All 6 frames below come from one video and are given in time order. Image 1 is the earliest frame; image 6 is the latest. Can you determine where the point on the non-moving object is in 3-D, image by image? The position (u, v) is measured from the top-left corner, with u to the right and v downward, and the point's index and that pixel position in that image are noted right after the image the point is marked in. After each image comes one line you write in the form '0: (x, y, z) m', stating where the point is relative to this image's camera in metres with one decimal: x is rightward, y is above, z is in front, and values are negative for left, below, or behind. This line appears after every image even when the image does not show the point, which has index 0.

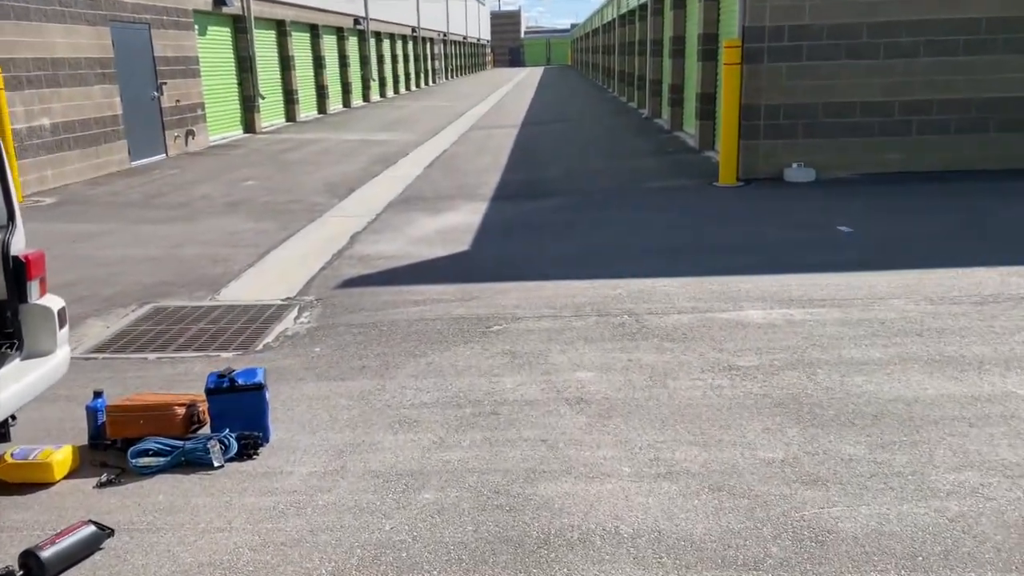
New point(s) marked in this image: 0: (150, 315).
0: (-3.1, -0.2, +7.4) m
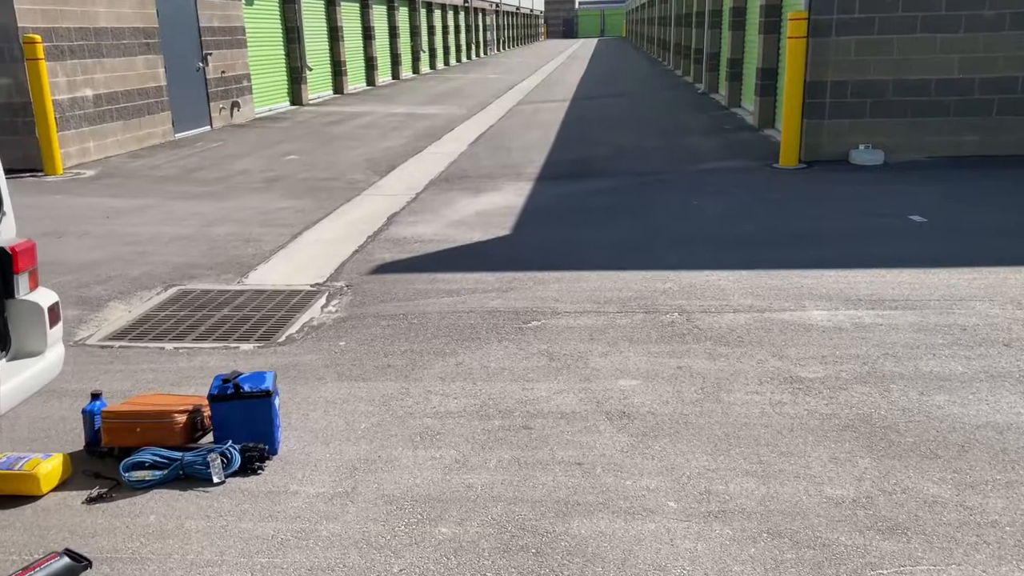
0: (-2.8, -0.1, +7.1) m
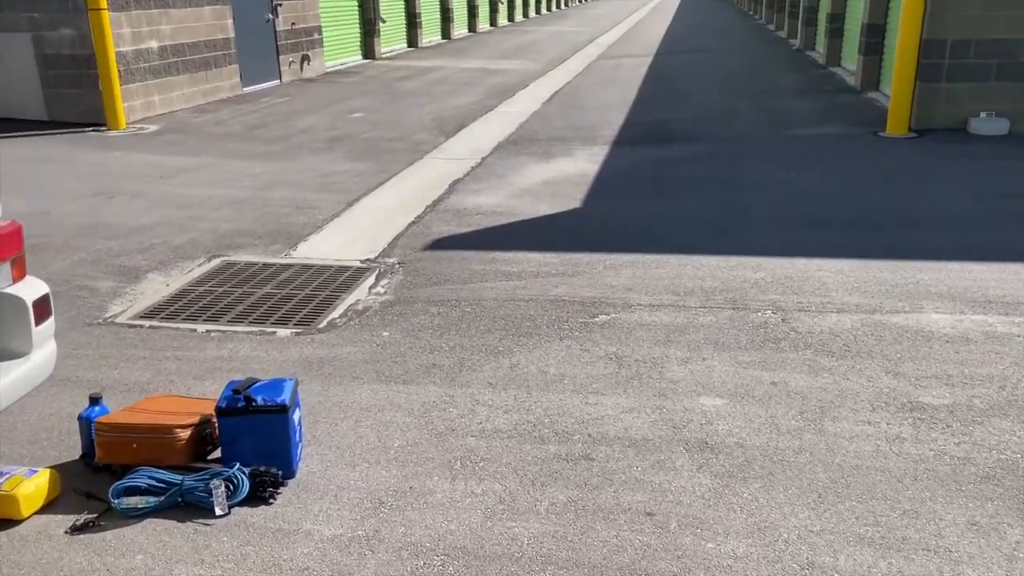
0: (-2.3, +0.1, +6.6) m
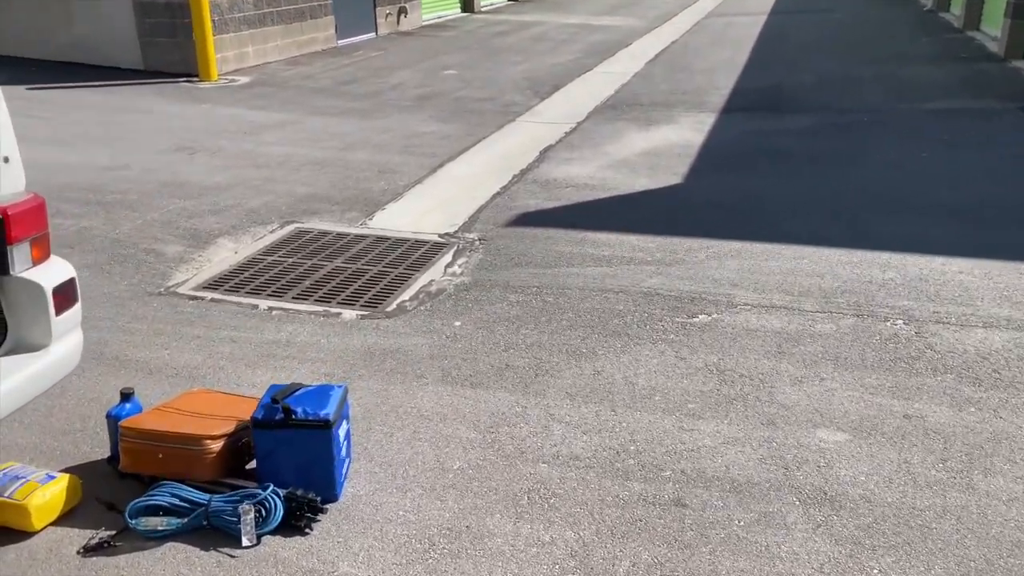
0: (-1.6, +0.4, +6.2) m
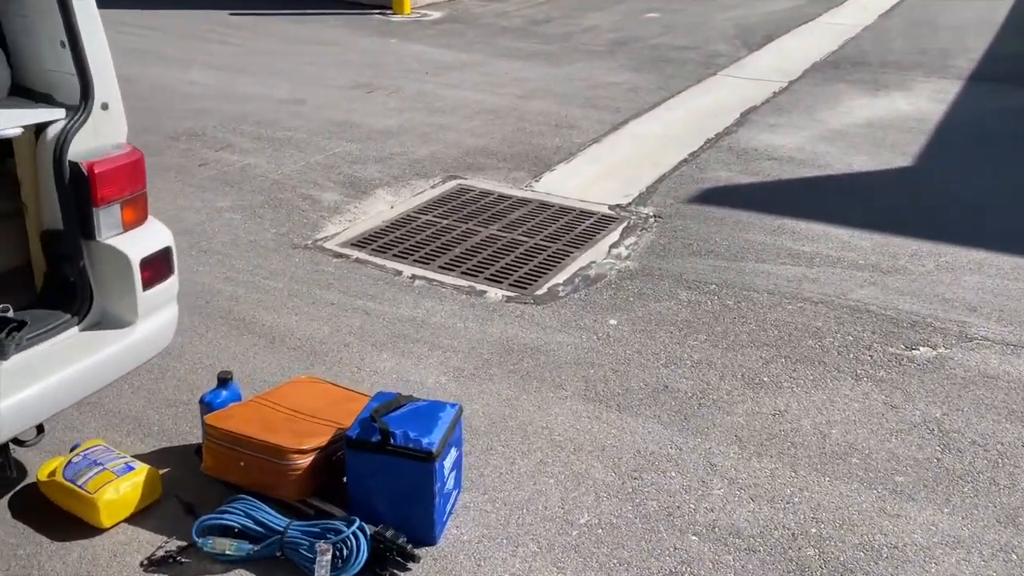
0: (-0.4, +0.6, +5.7) m
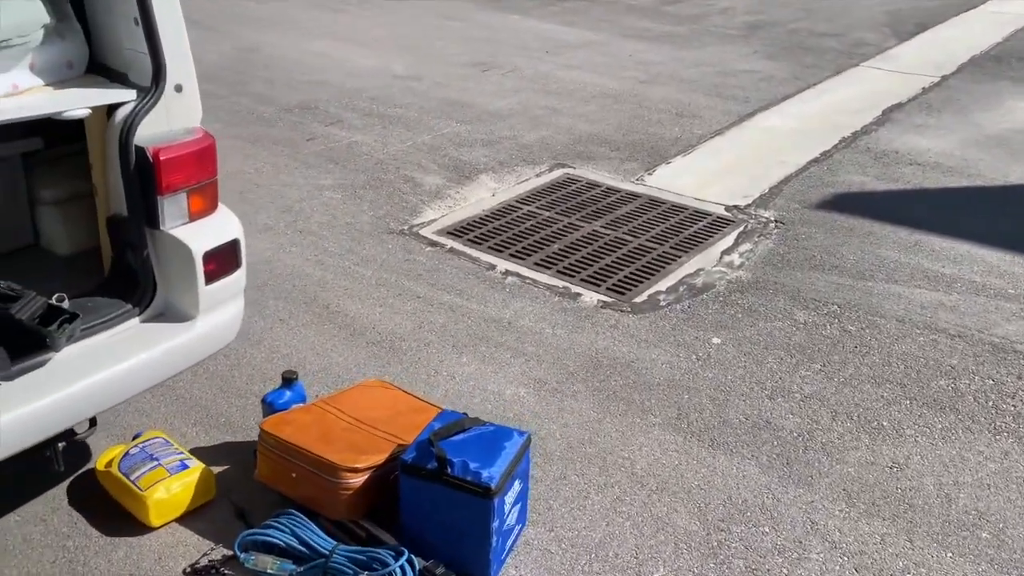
0: (+0.3, +0.7, +5.4) m
